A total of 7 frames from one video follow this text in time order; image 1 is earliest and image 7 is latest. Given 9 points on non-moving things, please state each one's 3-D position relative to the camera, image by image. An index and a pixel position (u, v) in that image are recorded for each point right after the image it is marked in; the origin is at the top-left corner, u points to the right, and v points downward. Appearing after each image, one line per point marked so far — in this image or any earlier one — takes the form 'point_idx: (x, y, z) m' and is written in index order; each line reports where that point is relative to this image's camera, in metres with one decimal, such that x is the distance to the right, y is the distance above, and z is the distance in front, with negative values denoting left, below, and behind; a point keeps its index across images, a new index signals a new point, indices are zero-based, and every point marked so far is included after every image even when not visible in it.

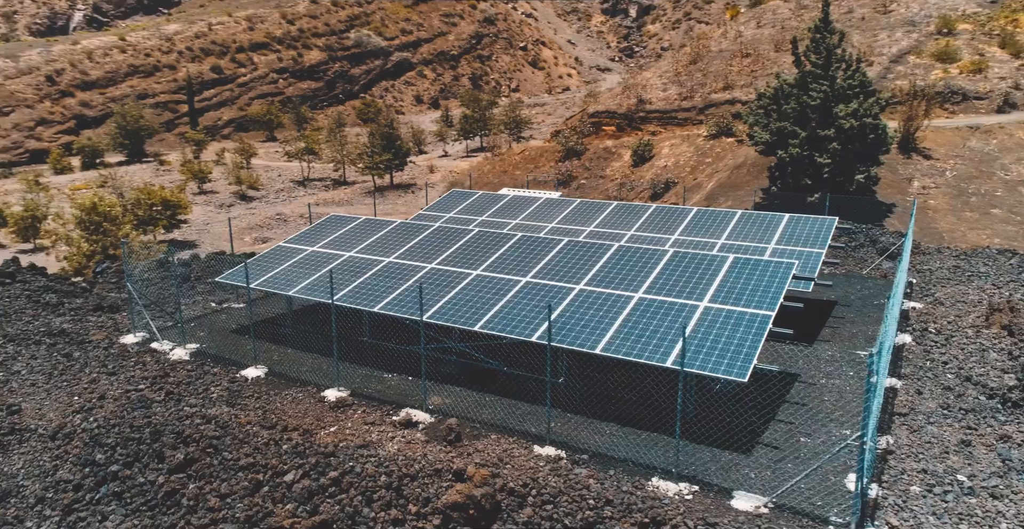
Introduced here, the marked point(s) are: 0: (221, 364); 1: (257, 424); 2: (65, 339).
0: (-6.1, -2.1, +14.8) m
1: (-4.5, -2.8, +12.3) m
2: (-10.4, -1.7, +16.4) m
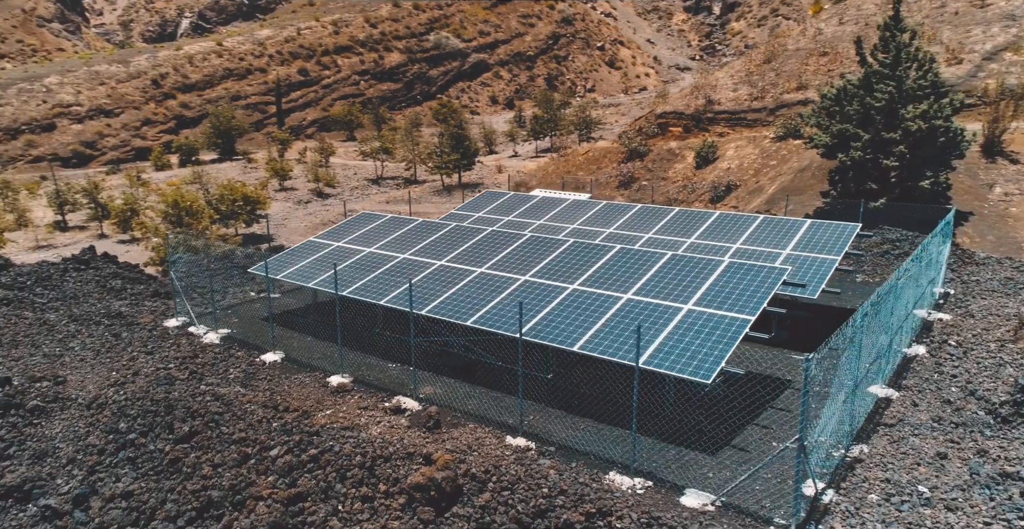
0: (-6.1, -1.9, +16.2) m
1: (-4.8, -2.6, +13.5) m
2: (-10.1, -1.4, +18.3) m
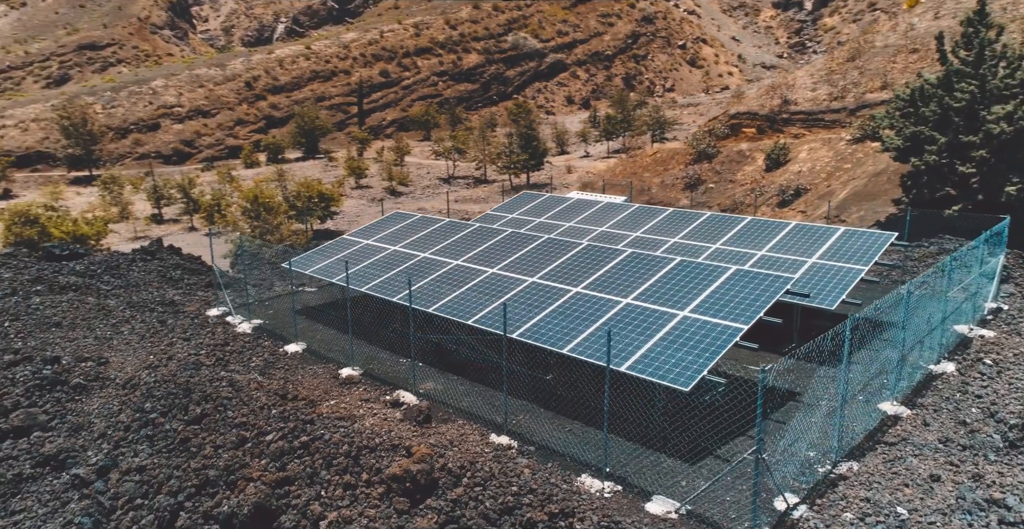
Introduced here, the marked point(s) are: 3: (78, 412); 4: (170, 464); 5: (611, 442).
0: (-5.8, -1.8, +17.2) m
1: (-4.9, -2.6, +14.3) m
2: (-9.6, -1.2, +19.7) m
3: (-8.9, -3.0, +14.5) m
4: (-6.1, -3.5, +12.6) m
5: (+1.6, -3.0, +11.9) m
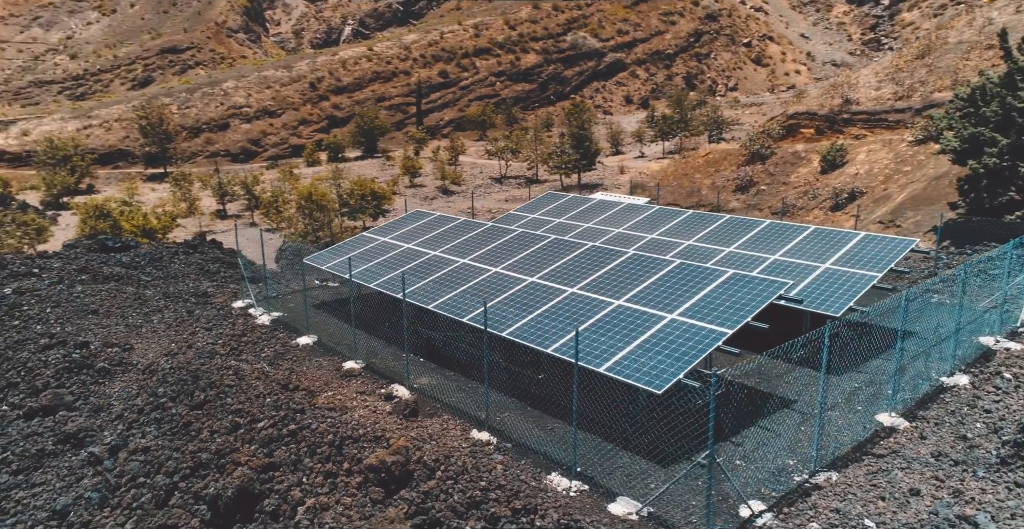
0: (-5.7, -1.7, +17.9) m
1: (-5.0, -2.5, +15.0) m
2: (-9.2, -1.0, +20.8) m
3: (-9.0, -2.8, +15.5) m
4: (-6.4, -3.4, +13.3) m
5: (+1.2, -3.0, +11.9) m
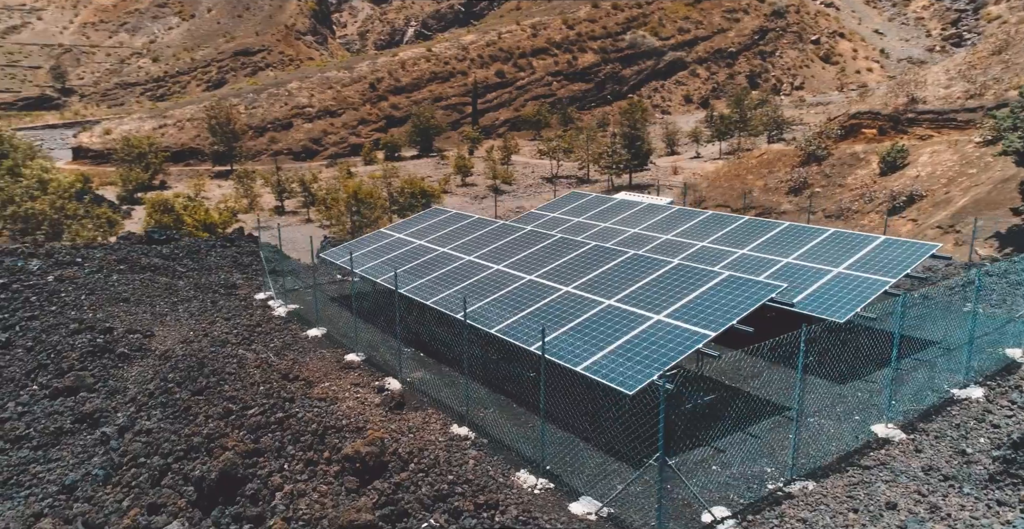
0: (-5.6, -1.5, +18.4) m
1: (-5.2, -2.3, +15.5) m
2: (-8.7, -0.8, +21.6) m
3: (-9.1, -2.6, +16.3) m
4: (-6.7, -3.2, +13.9) m
5: (+0.7, -2.9, +11.8) m
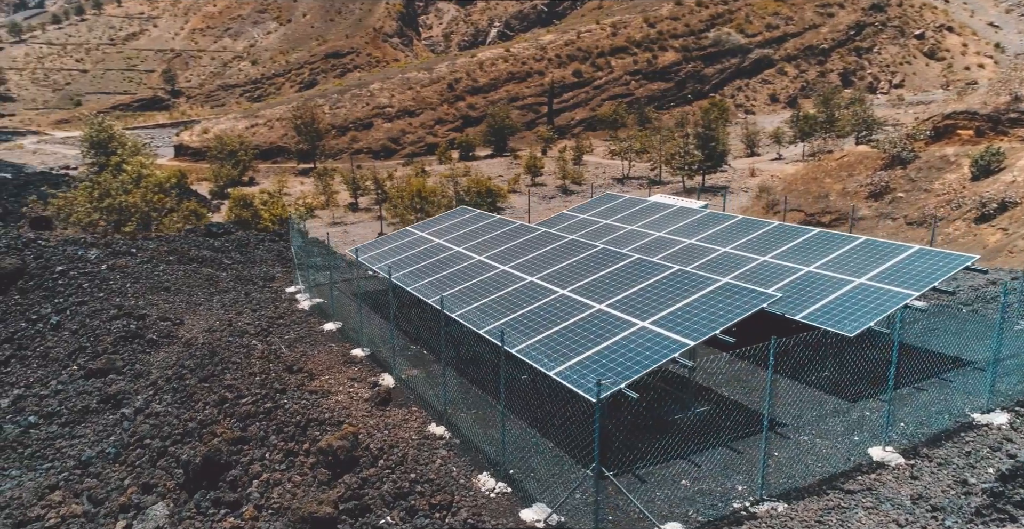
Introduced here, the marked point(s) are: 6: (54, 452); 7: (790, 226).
0: (-5.2, -1.4, +18.9) m
1: (-5.2, -2.2, +15.9) m
2: (-7.9, -0.6, +22.5) m
3: (-9.0, -2.4, +17.3) m
4: (-6.9, -3.1, +14.6) m
5: (+0.2, -3.0, +11.6) m
6: (-9.5, -3.9, +14.6) m
7: (+7.1, +1.0, +18.3) m
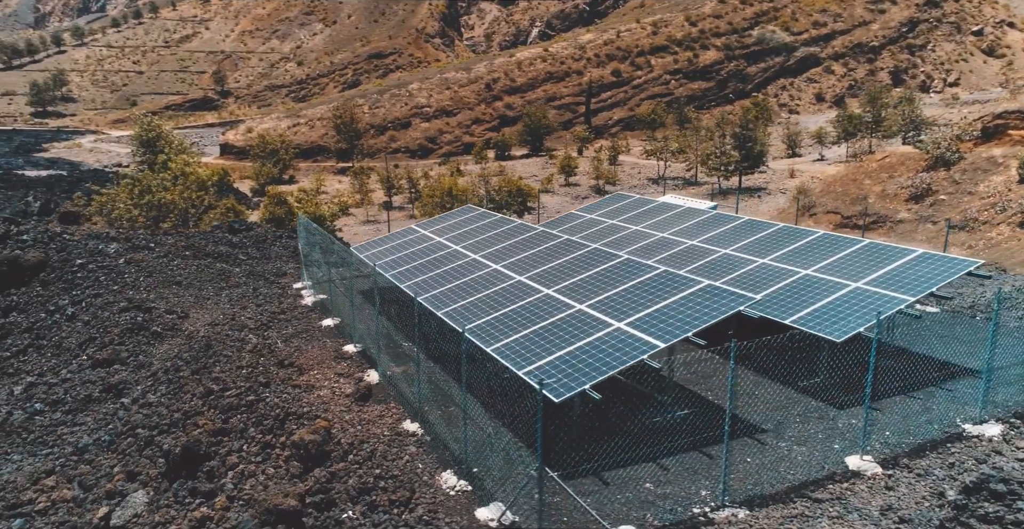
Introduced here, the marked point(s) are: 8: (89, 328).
0: (-5.2, -1.3, +19.1) m
1: (-5.5, -2.1, +16.1) m
2: (-7.7, -0.5, +22.9) m
3: (-9.1, -2.2, +17.7) m
4: (-7.3, -2.9, +14.9) m
5: (-0.4, -2.9, +11.5) m
6: (-9.8, -3.7, +15.1) m
7: (+7.1, +0.9, +17.7) m
8: (-11.4, -1.7, +19.1) m
